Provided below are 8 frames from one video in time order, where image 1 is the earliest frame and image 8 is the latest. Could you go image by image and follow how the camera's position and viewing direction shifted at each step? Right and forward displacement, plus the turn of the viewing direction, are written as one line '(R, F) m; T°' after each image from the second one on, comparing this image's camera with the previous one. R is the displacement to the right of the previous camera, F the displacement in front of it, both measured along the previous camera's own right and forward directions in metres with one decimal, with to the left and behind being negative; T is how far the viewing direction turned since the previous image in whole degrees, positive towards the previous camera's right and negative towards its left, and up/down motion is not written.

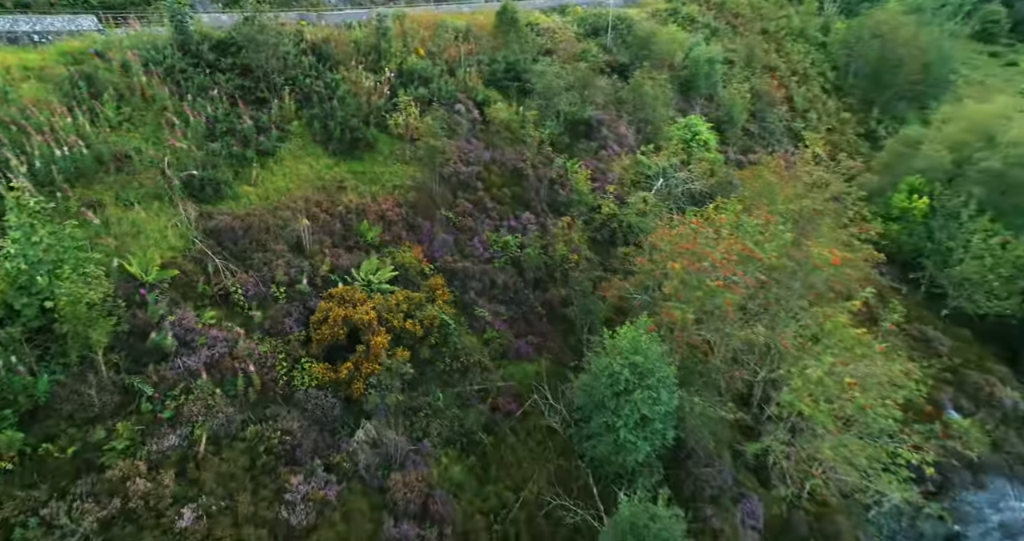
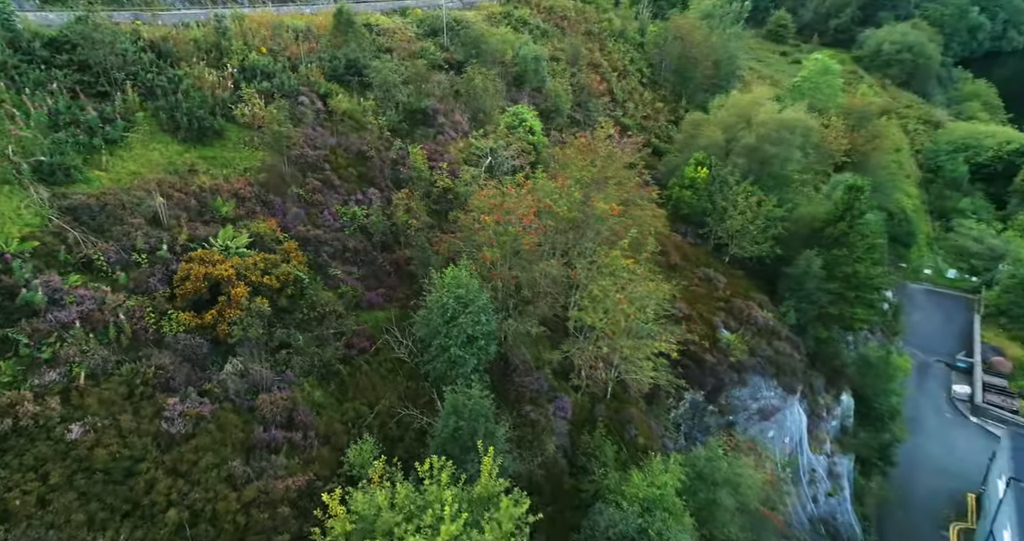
(+0.3, -2.0) m; +11°
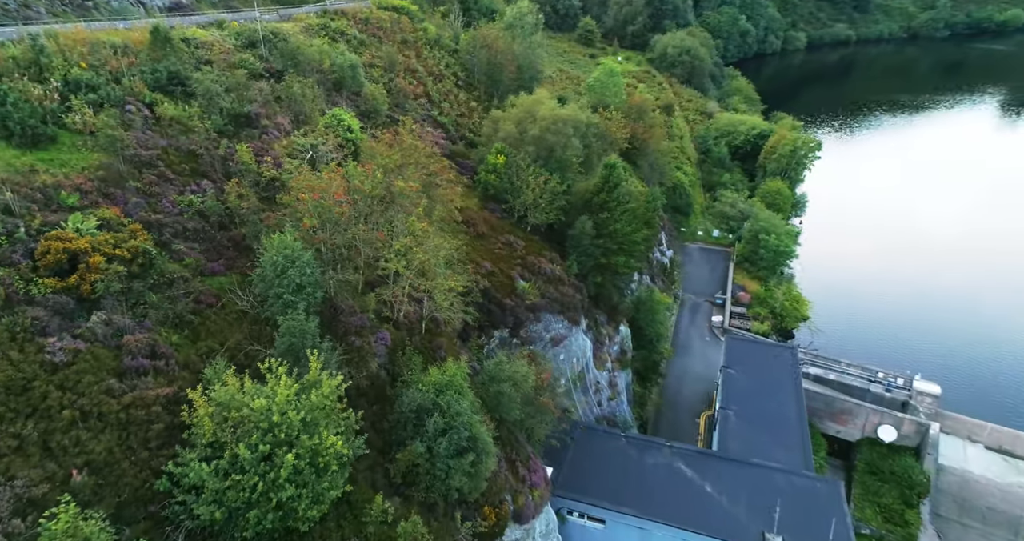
(+0.6, -3.6) m; +13°
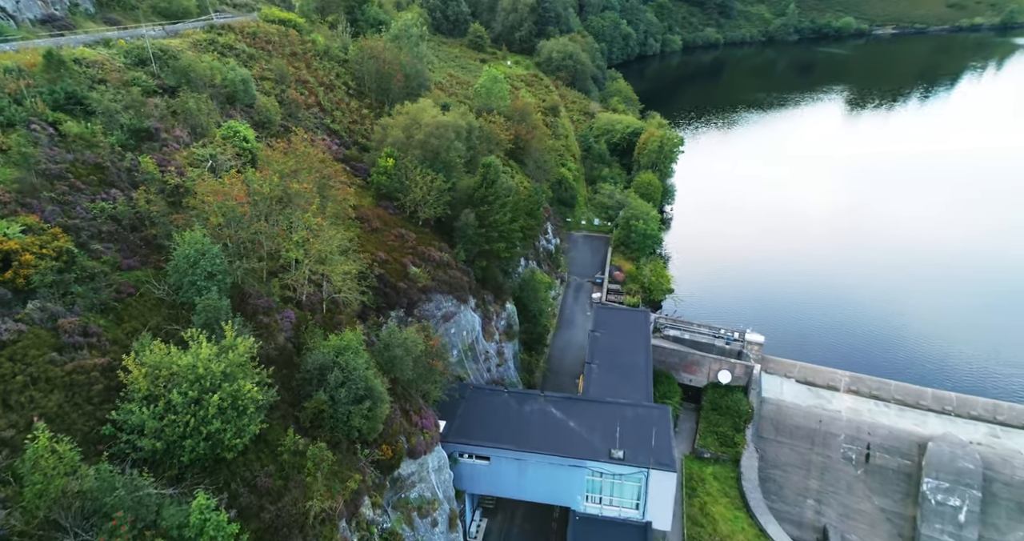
(+0.7, -3.2) m; +8°
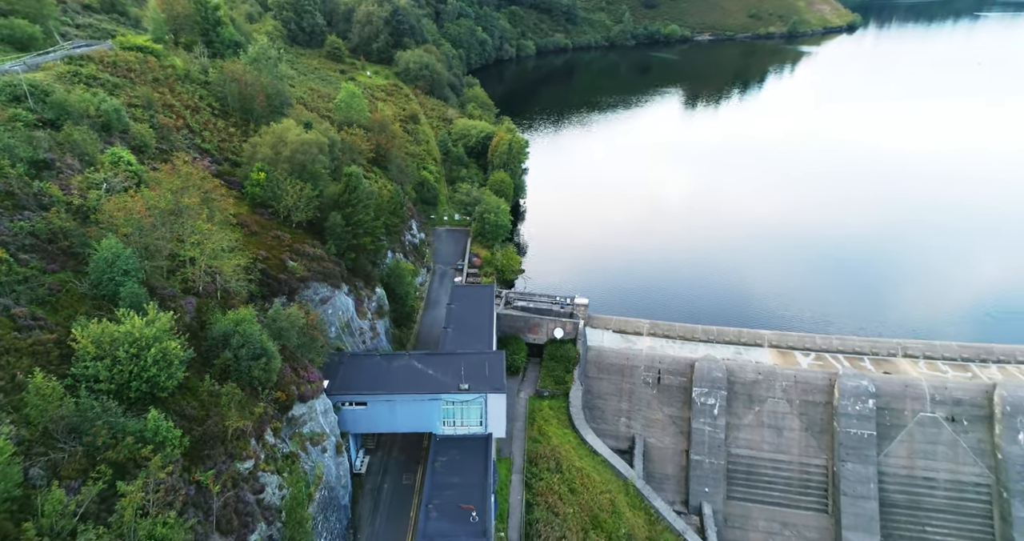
(+0.7, -6.1) m; +10°
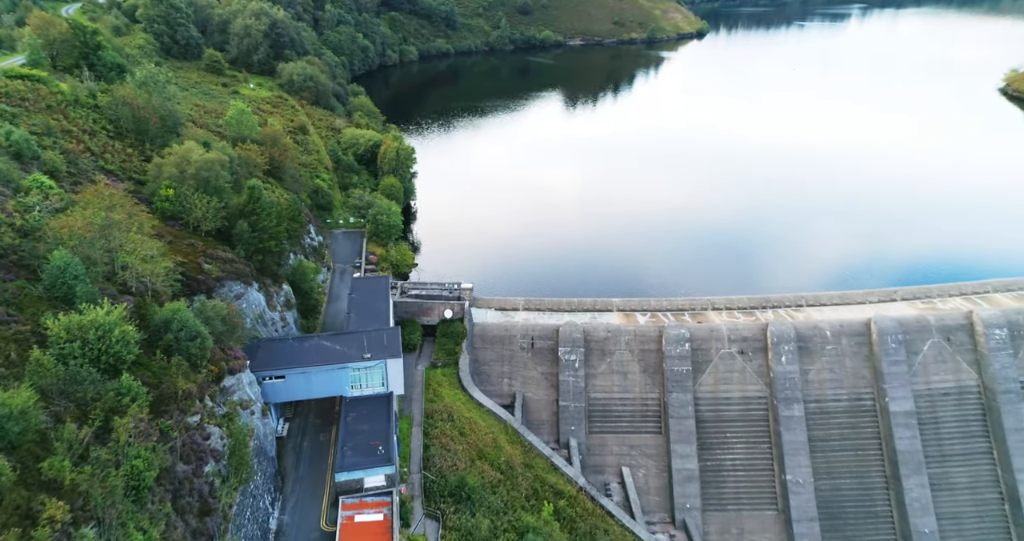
(+0.5, -6.5) m; +9°
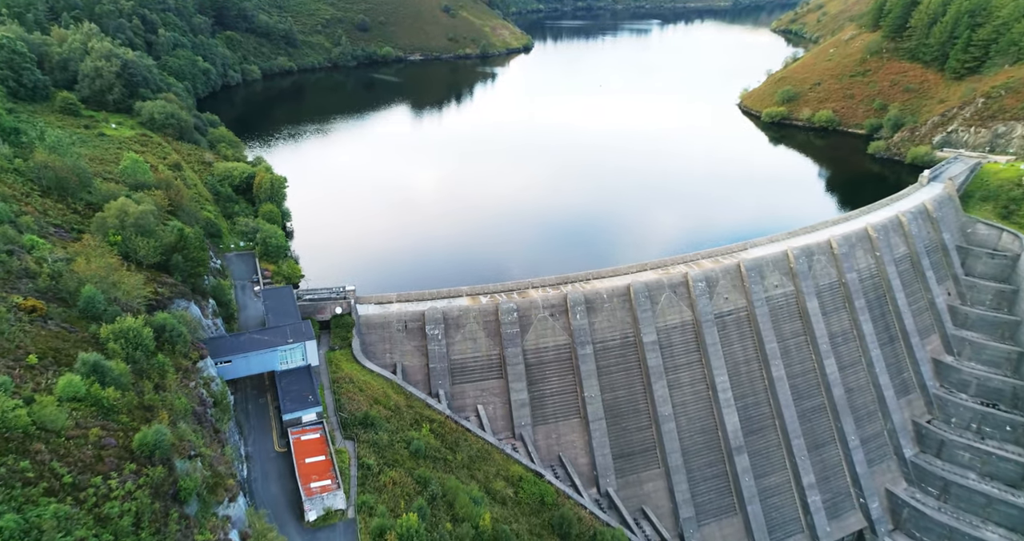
(-1.0, -16.0) m; +12°
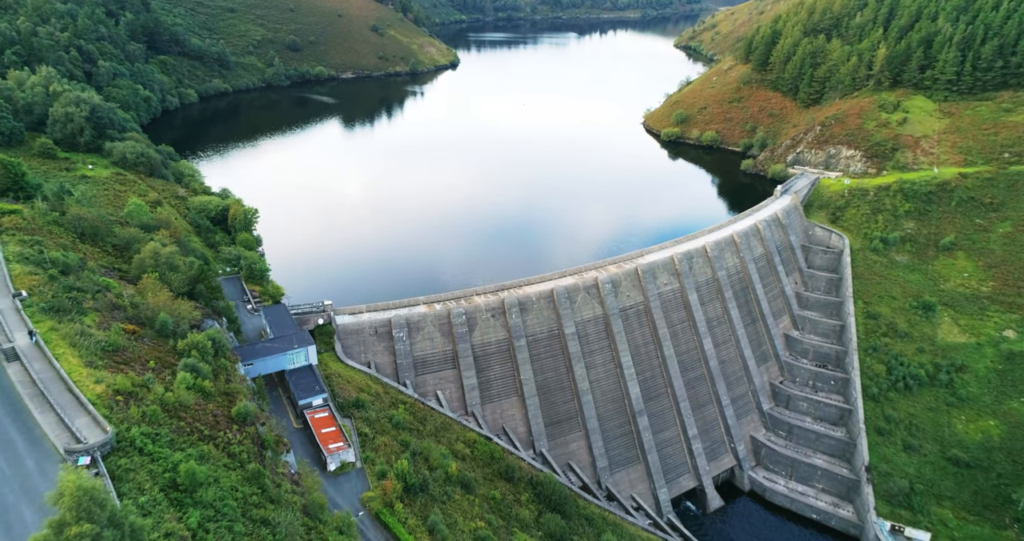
(-1.4, -15.6) m; +6°
